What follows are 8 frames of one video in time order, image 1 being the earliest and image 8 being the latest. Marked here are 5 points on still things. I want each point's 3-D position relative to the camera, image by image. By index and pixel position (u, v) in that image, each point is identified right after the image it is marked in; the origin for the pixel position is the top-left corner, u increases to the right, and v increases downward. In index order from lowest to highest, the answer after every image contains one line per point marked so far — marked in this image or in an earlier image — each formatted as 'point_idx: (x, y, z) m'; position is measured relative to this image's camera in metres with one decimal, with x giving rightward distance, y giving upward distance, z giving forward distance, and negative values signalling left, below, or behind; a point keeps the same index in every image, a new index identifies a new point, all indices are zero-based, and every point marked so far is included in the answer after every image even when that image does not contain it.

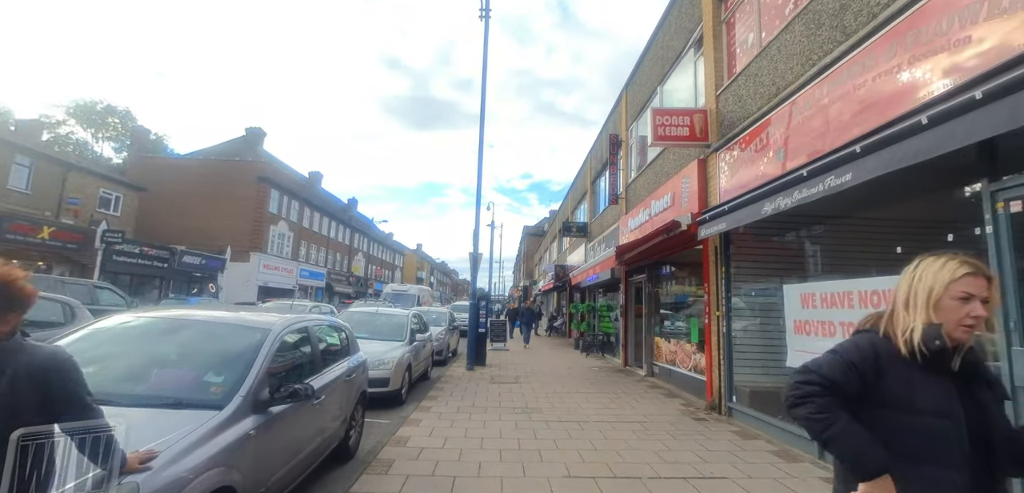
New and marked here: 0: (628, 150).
0: (+3.5, +2.9, +13.5) m
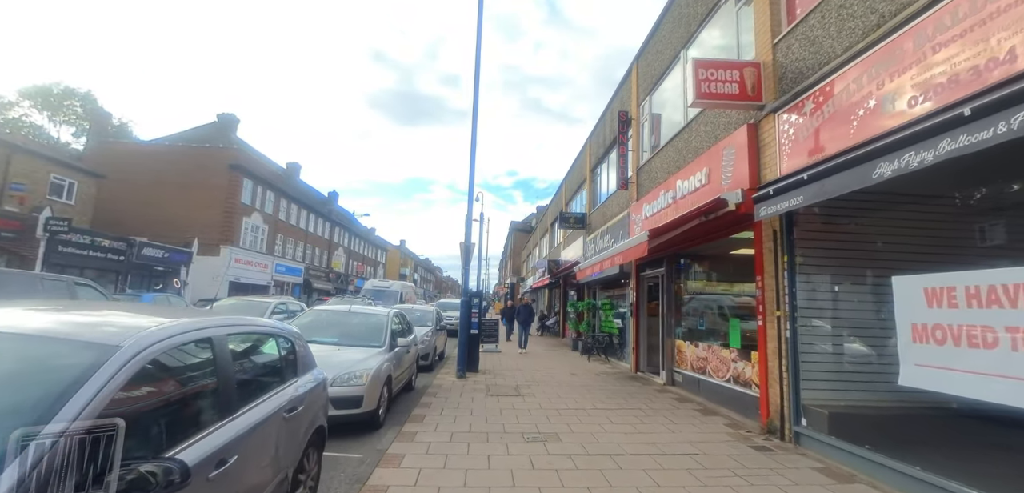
0: (+3.4, +3.2, +12.0) m
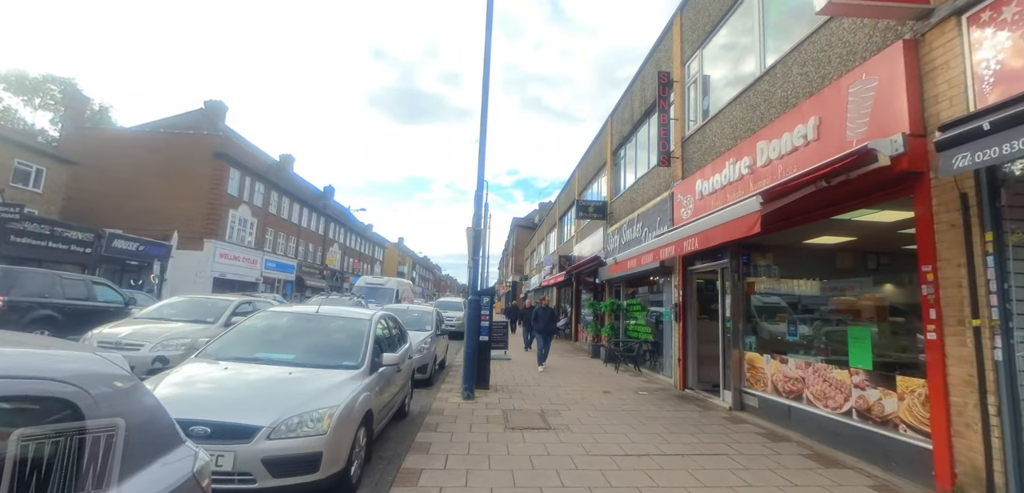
0: (+3.8, +3.4, +9.9) m
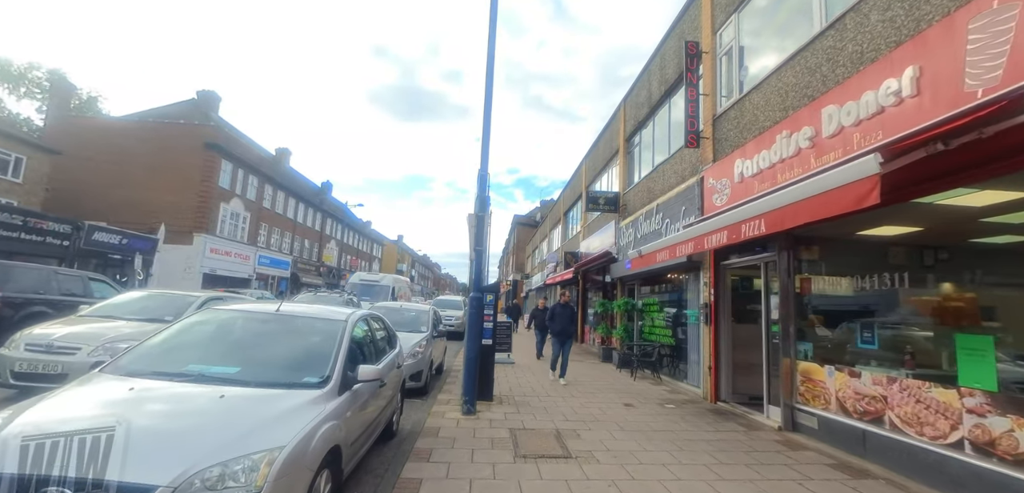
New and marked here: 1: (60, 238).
0: (+4.0, +3.6, +8.8) m
1: (-19.7, +0.4, +19.4) m
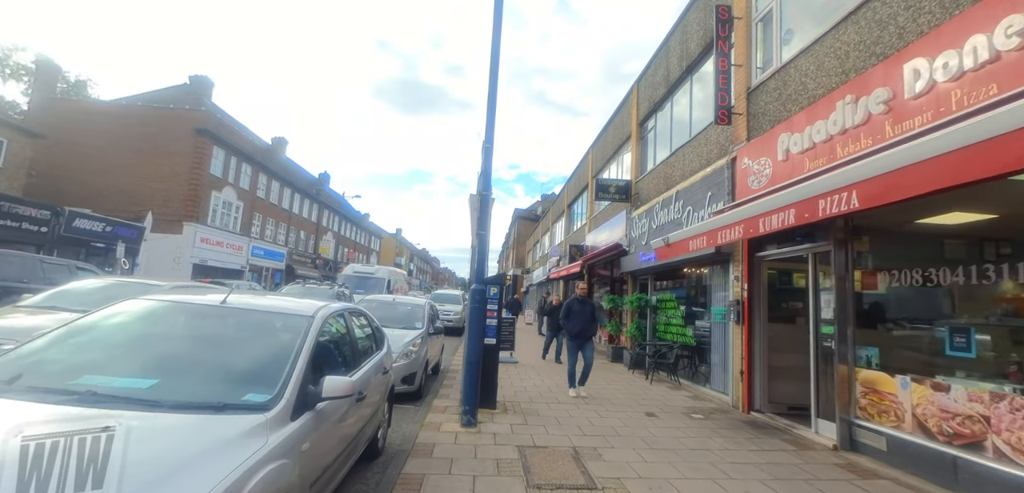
0: (+4.1, +3.7, +7.8) m
1: (-19.6, +0.9, +18.4) m
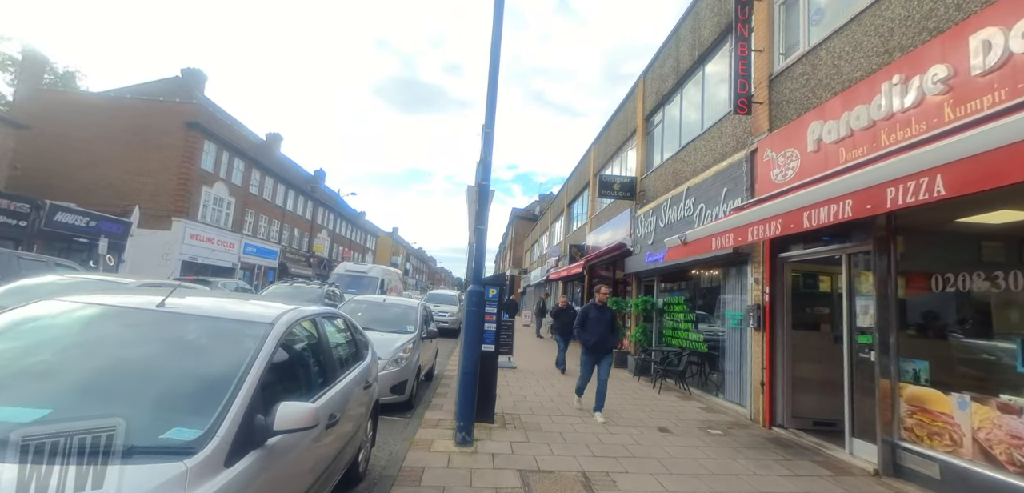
0: (+4.2, +3.7, +7.2) m
1: (-19.6, +1.1, +17.7) m
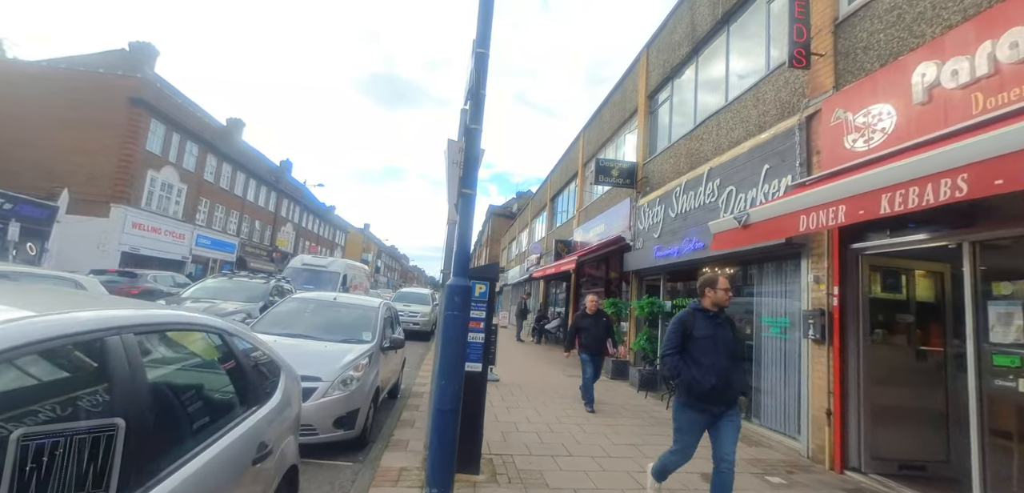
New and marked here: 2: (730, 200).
0: (+4.1, +3.9, +5.8) m
1: (-20.3, +1.7, +14.9) m
2: (+3.4, +0.8, +7.1) m
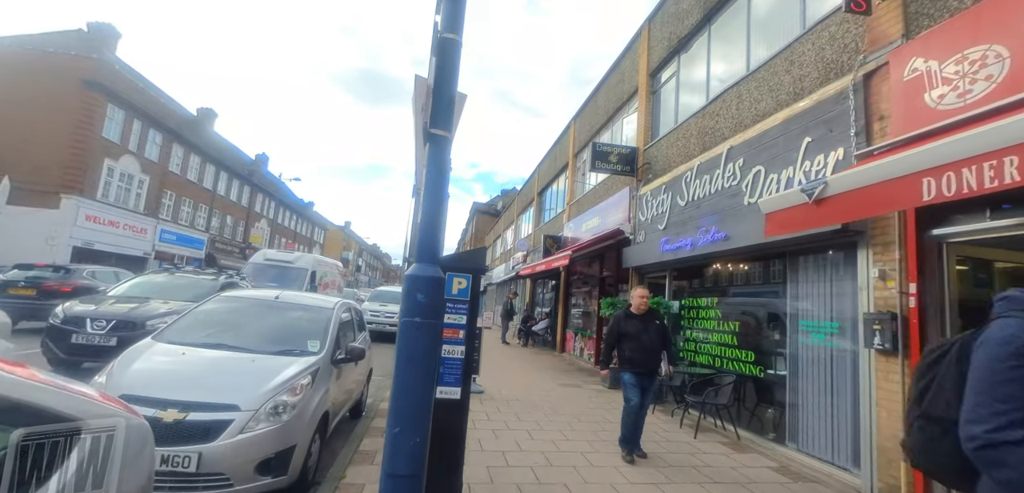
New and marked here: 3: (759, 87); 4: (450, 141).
0: (+4.0, +4.0, +4.7) m
1: (-20.7, +2.0, +13.0) m
2: (+3.3, +0.9, +6.0) m
3: (+3.5, +2.3, +6.4) m
4: (-0.4, +0.6, +2.6) m
